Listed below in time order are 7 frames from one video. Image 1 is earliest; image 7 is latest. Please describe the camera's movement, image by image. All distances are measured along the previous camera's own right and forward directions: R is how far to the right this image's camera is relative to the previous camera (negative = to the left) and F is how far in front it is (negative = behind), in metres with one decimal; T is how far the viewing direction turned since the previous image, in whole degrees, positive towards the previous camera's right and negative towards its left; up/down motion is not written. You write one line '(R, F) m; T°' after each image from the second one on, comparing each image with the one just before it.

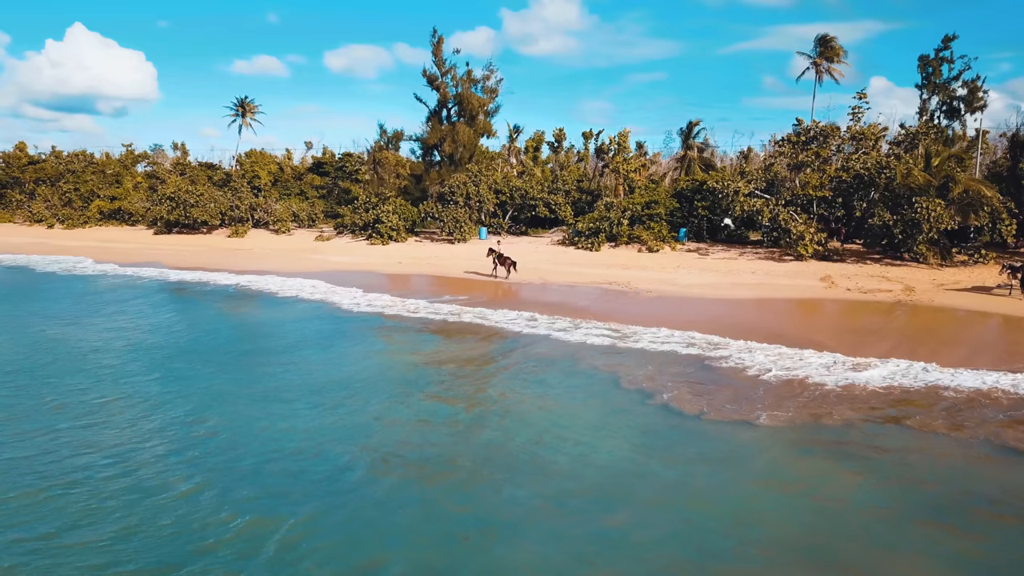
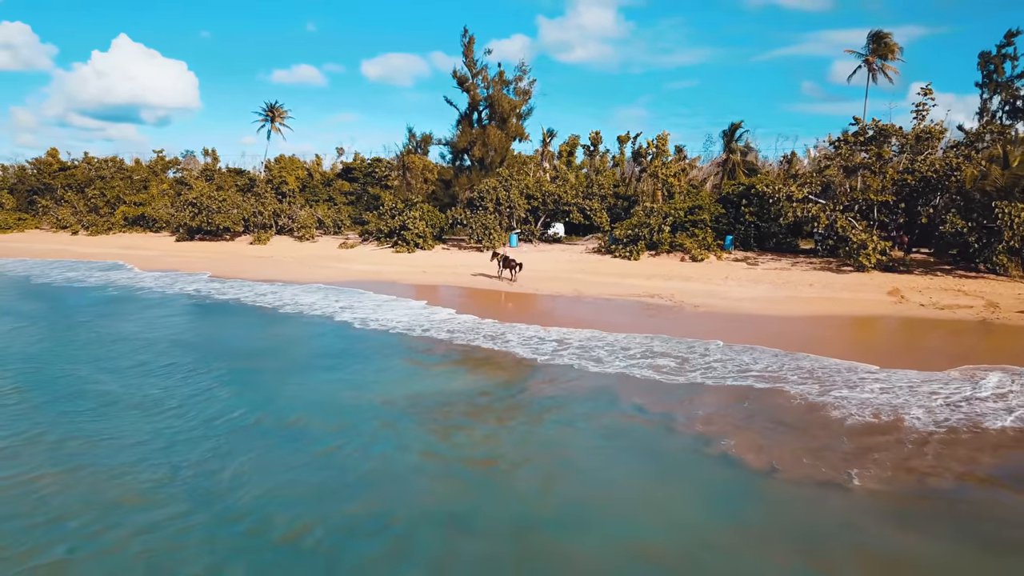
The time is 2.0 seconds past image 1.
(+0.1, +1.6) m; -2°
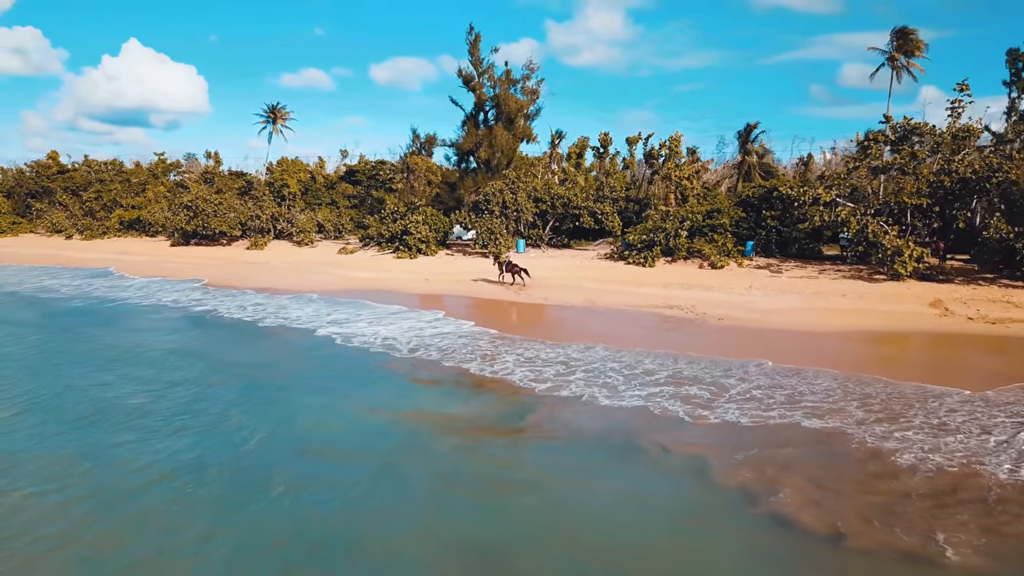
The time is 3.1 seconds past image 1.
(0.0, +1.3) m; -1°
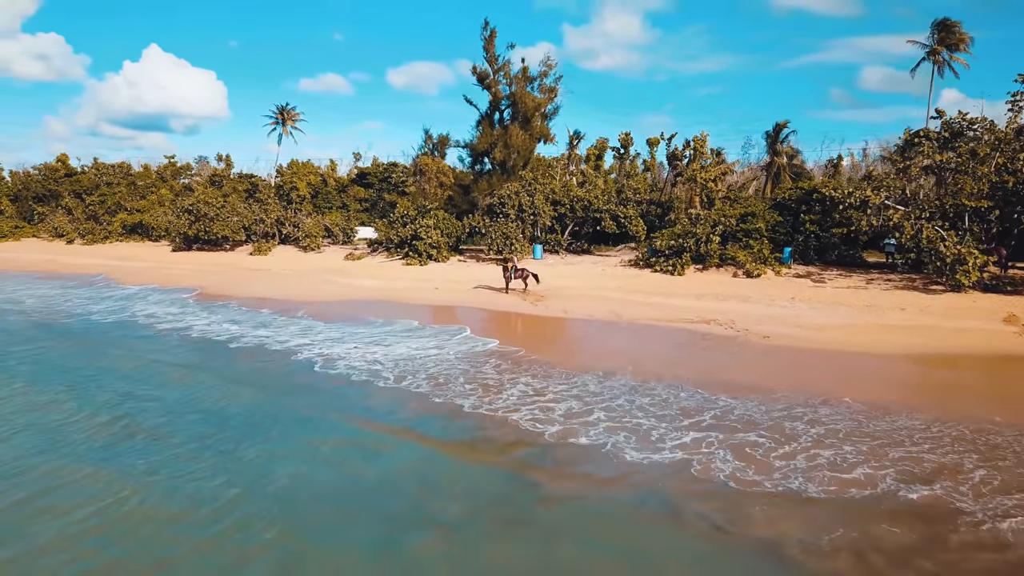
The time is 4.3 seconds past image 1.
(0.0, +1.6) m; -1°
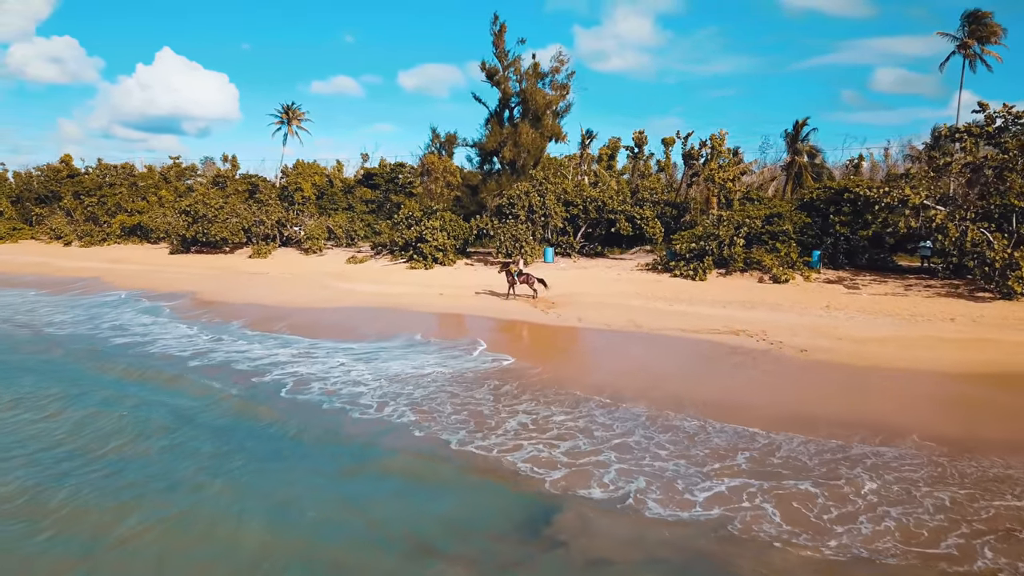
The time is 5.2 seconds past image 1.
(0.0, +1.2) m; -1°
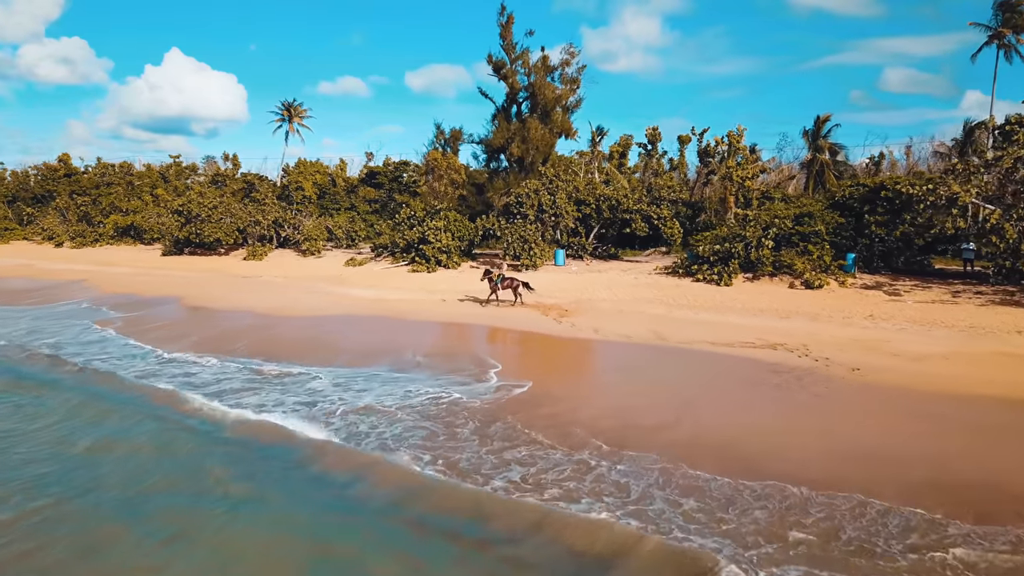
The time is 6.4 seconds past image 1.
(0.0, +1.4) m; -1°
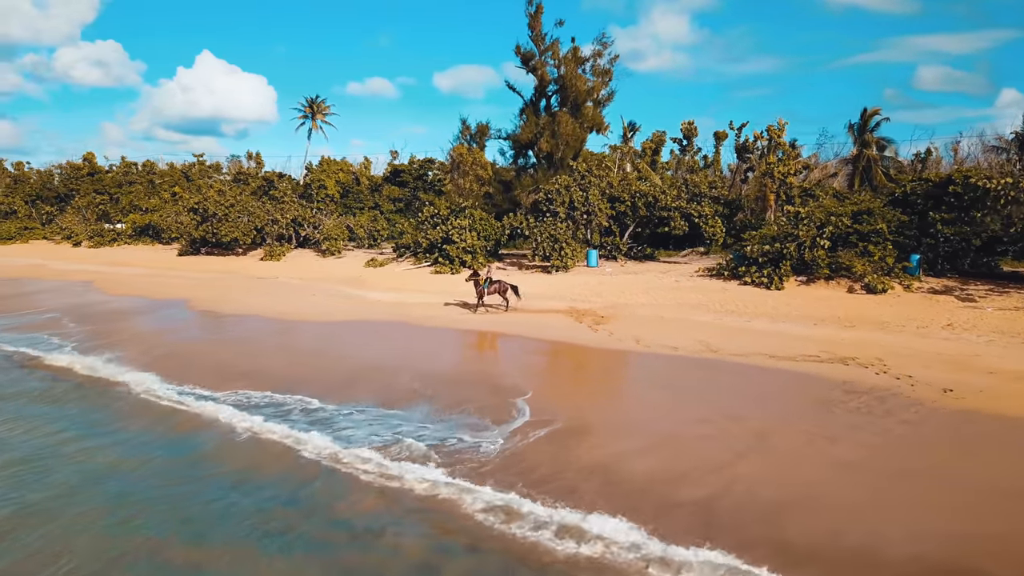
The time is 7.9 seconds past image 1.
(-0.1, +1.3) m; -2°
